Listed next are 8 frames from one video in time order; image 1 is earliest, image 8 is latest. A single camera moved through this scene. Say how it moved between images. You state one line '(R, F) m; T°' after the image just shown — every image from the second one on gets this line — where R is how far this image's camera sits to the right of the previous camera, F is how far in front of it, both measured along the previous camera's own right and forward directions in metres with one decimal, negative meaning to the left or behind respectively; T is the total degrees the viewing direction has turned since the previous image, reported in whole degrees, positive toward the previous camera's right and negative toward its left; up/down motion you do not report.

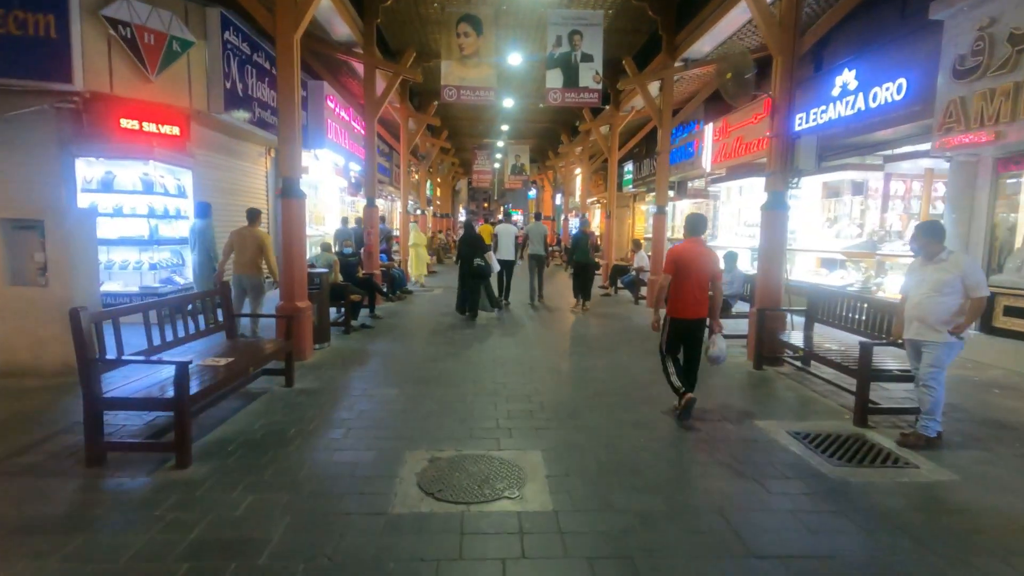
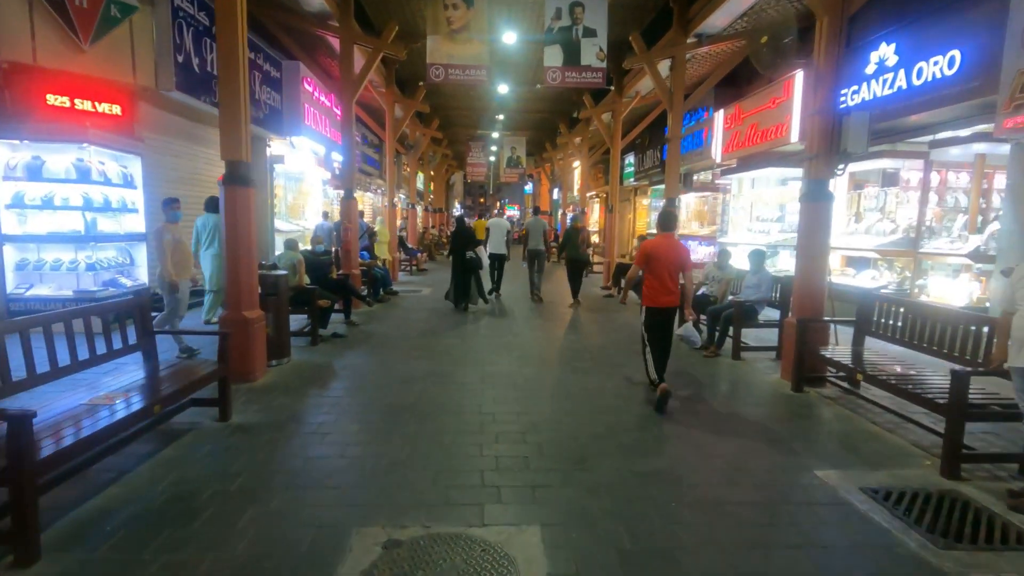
(0.0, +1.1) m; 0°
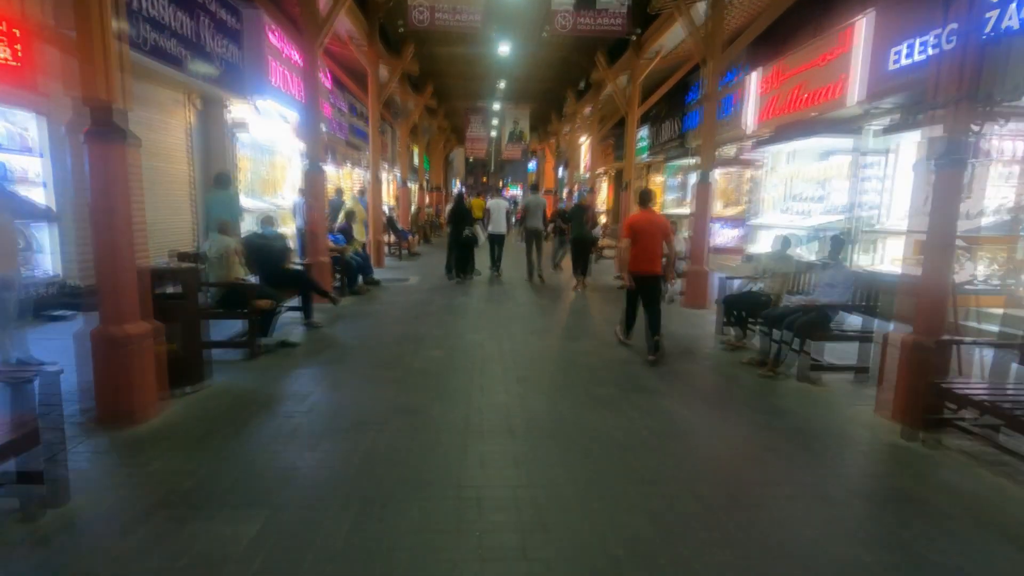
(0.0, +1.6) m; 0°
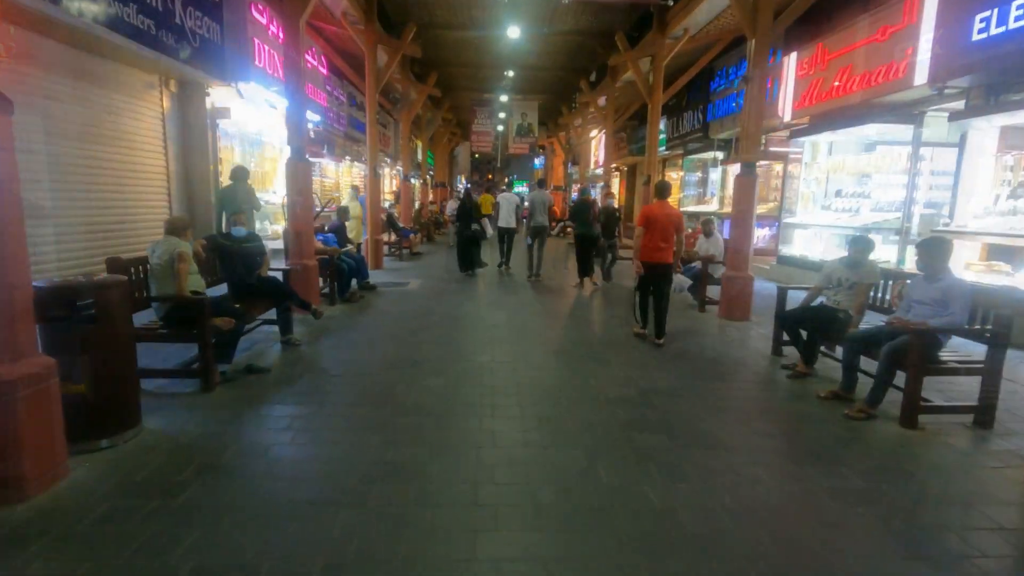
(-0.1, +1.1) m; 0°
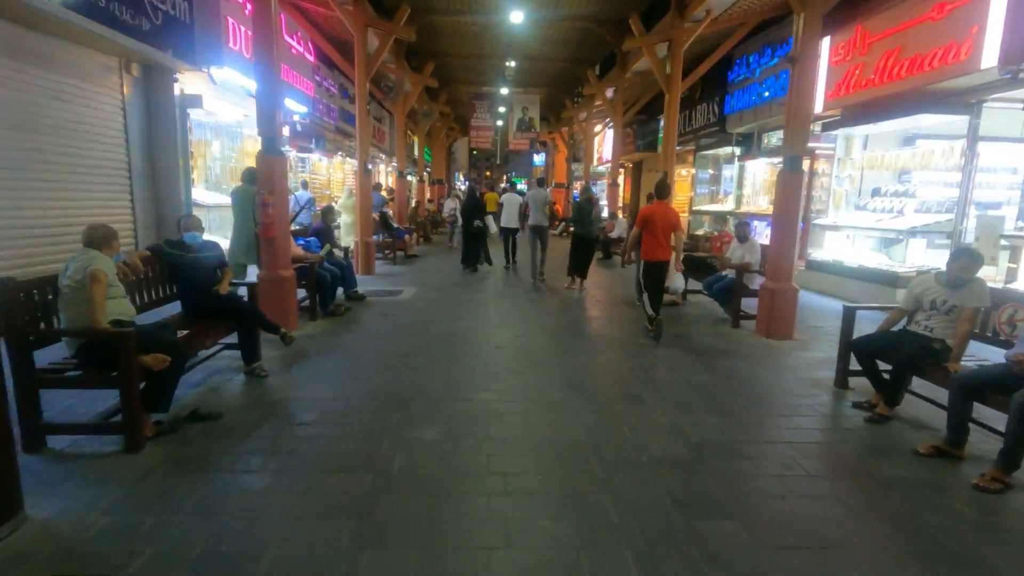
(-0.1, +1.0) m; 0°
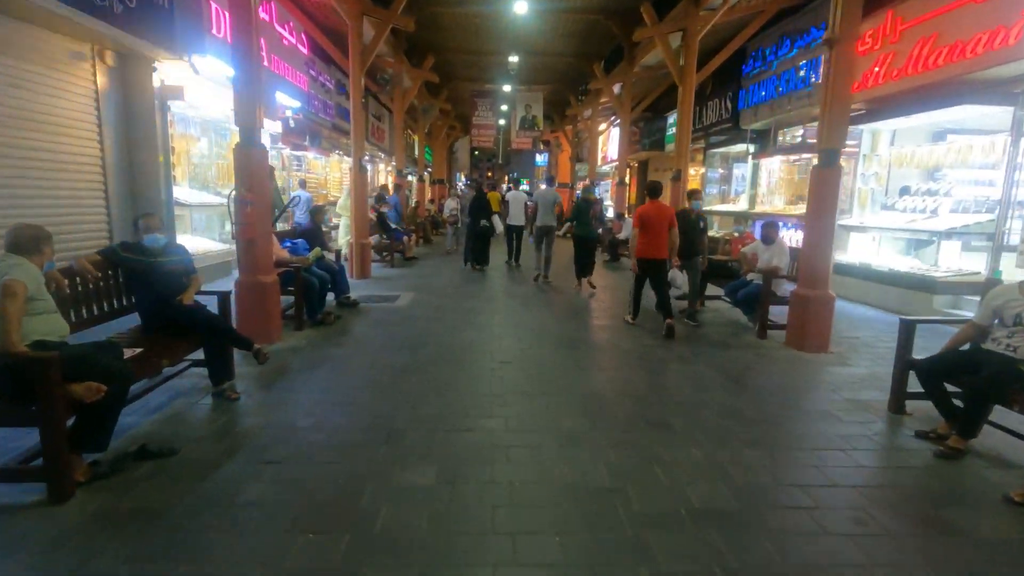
(0.0, +0.6) m; 0°
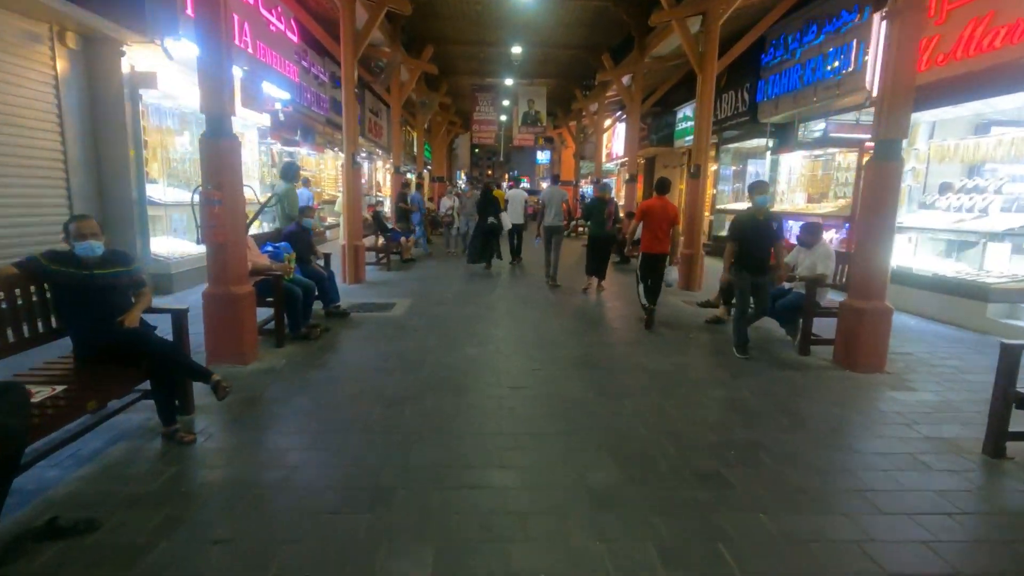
(-0.1, +0.7) m; 0°
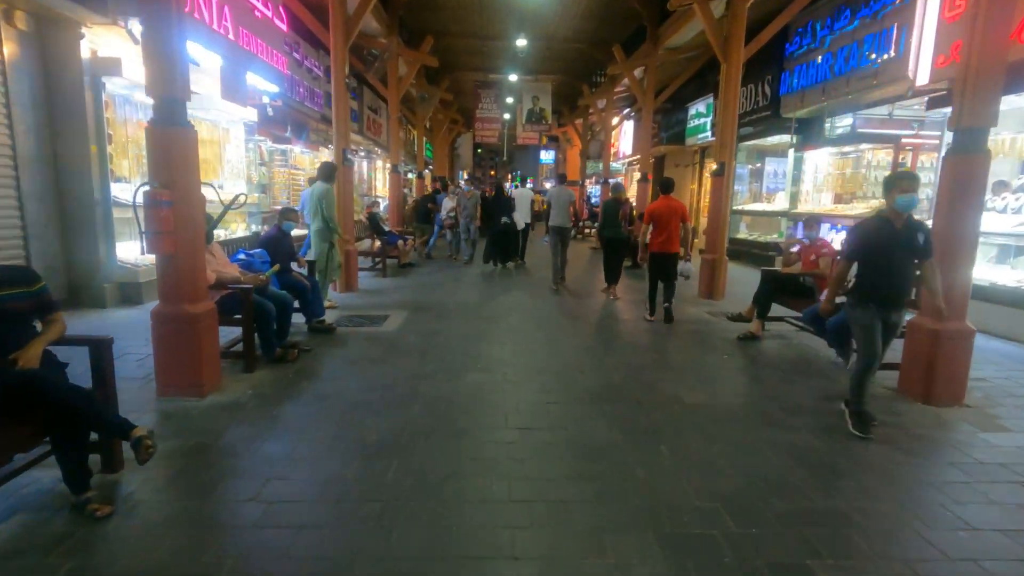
(0.0, +0.8) m; 0°
